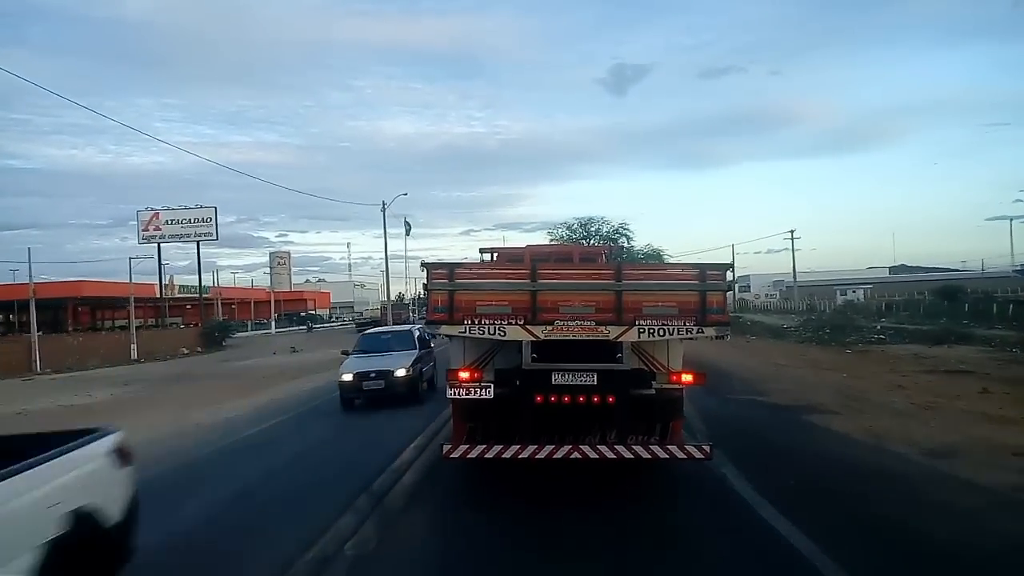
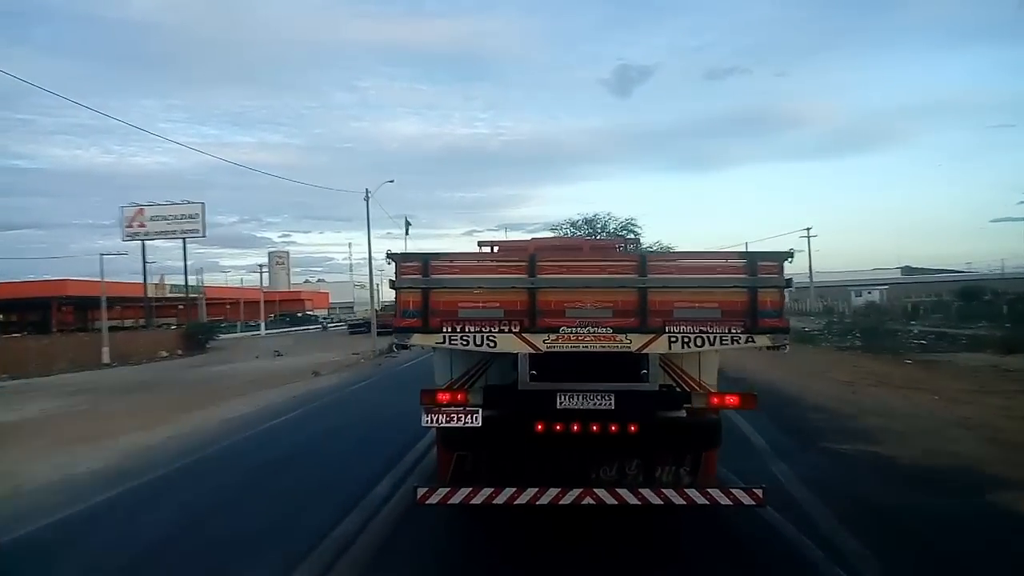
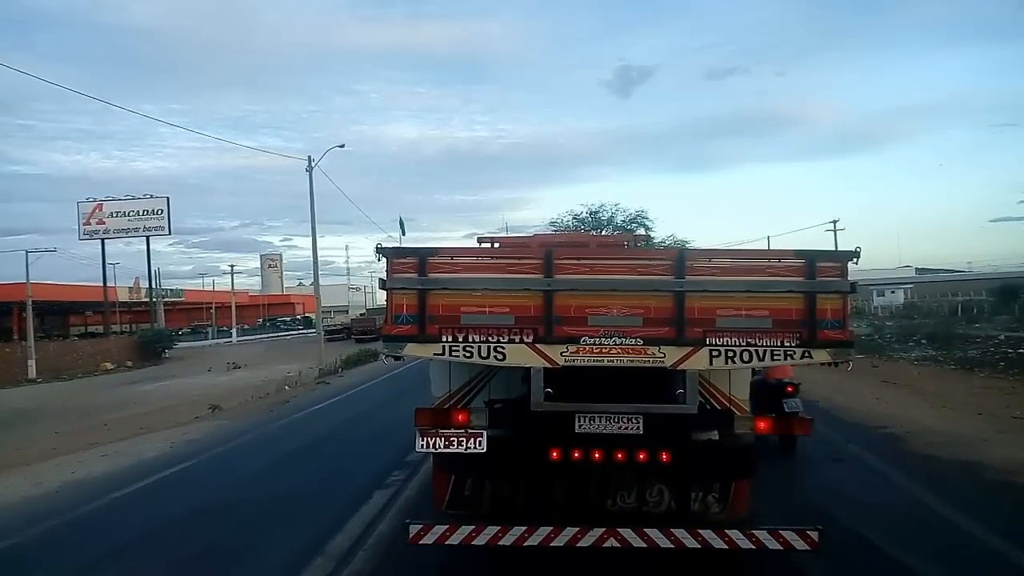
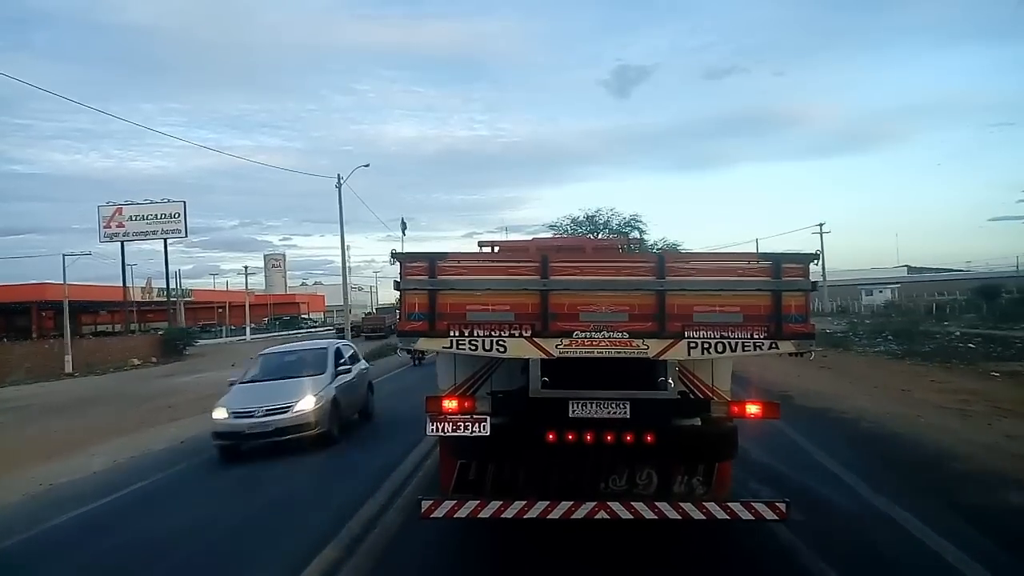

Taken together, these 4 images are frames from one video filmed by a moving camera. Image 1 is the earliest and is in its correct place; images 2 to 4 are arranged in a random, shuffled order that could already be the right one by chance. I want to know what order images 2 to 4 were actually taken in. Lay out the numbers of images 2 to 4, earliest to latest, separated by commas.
2, 4, 3
